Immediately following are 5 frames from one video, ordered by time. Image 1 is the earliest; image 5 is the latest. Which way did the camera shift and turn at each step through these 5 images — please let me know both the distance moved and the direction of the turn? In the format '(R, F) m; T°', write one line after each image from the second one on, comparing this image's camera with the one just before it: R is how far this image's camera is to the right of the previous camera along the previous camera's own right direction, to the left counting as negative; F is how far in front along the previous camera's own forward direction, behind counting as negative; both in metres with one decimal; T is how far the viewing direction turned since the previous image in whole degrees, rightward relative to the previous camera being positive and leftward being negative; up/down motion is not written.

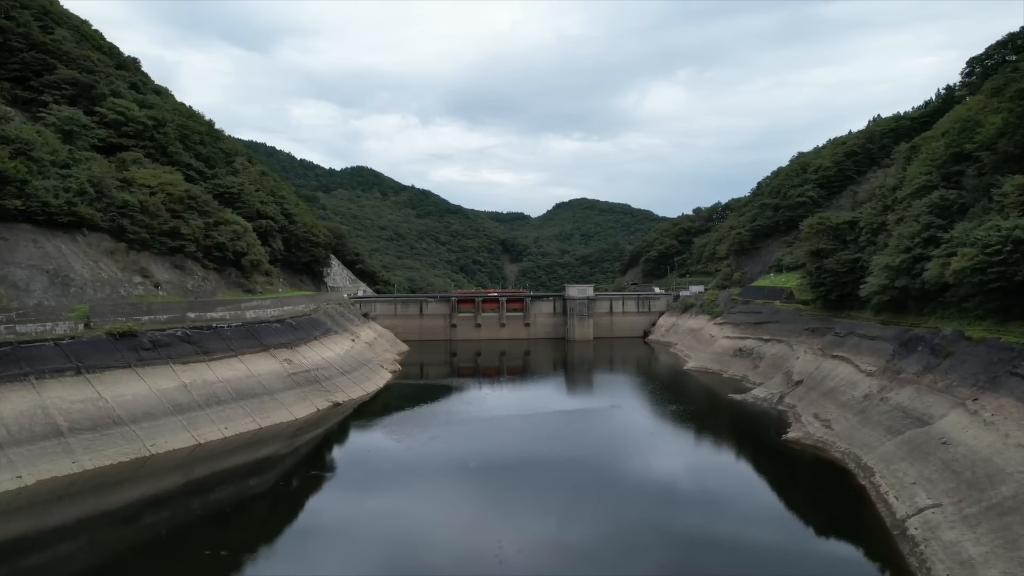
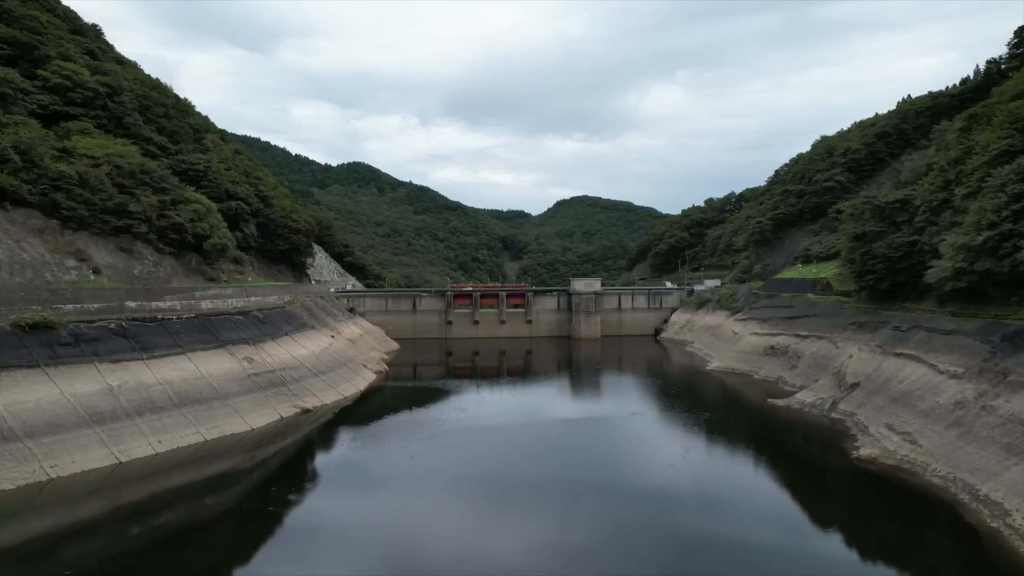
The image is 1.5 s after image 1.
(-0.1, +4.3) m; 0°
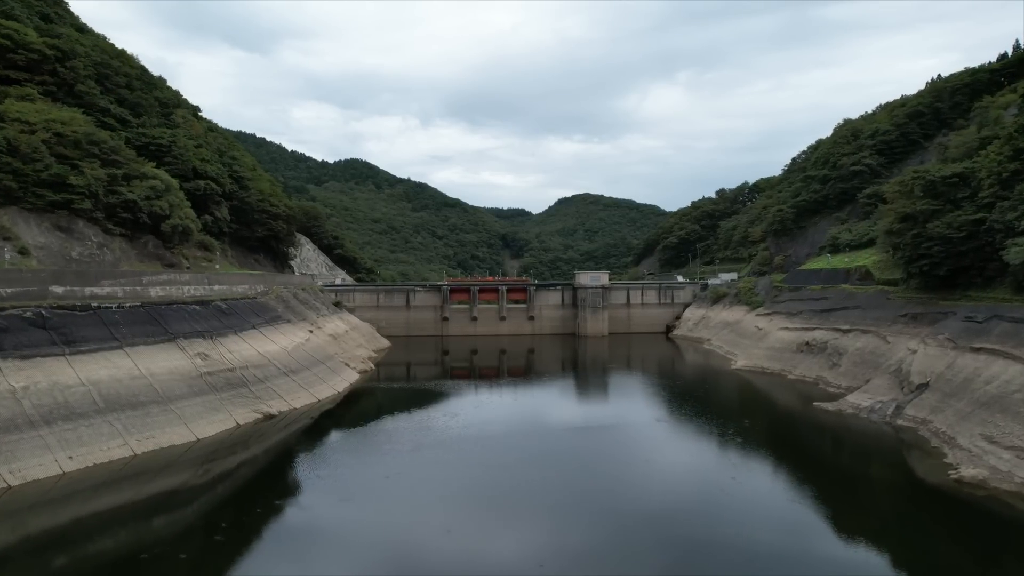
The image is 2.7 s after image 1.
(-0.1, +3.6) m; 0°
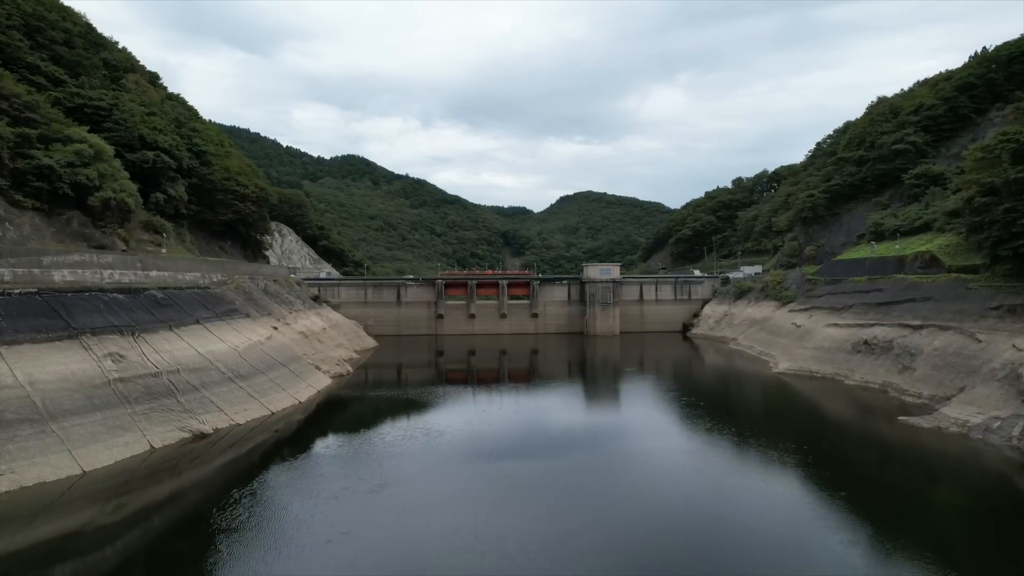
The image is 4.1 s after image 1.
(-0.1, +4.6) m; 0°
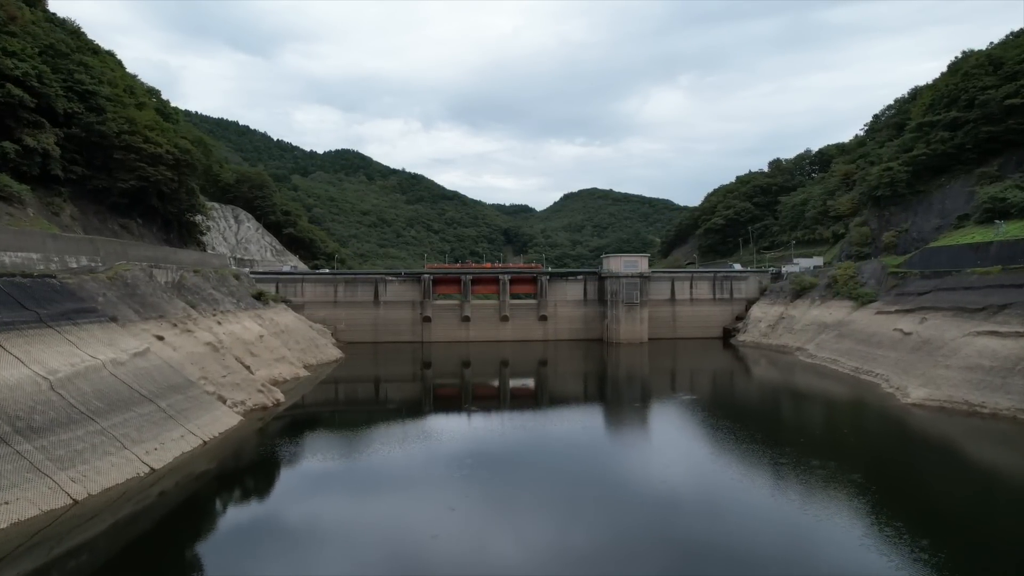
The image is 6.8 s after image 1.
(-0.1, +8.3) m; 0°
